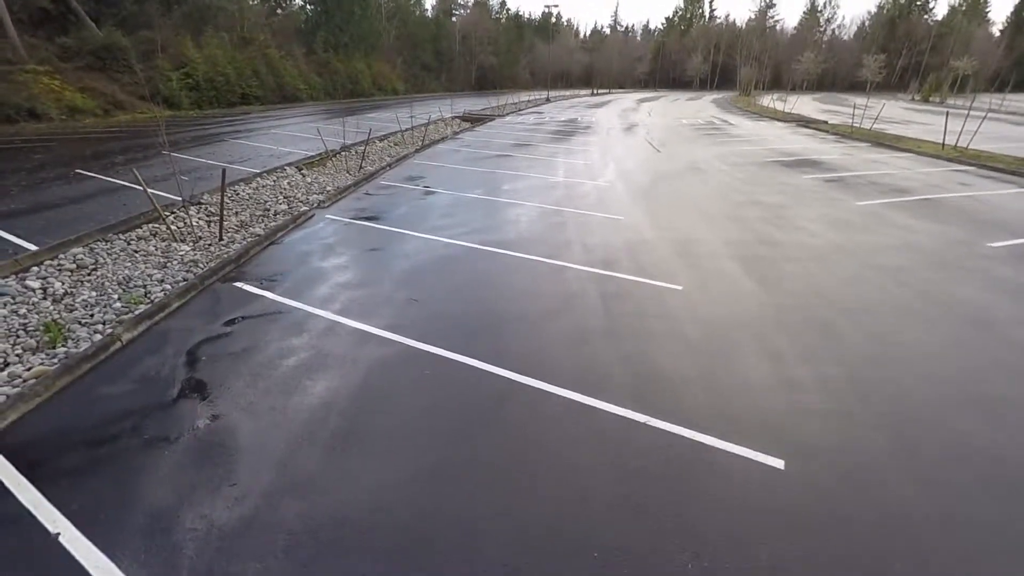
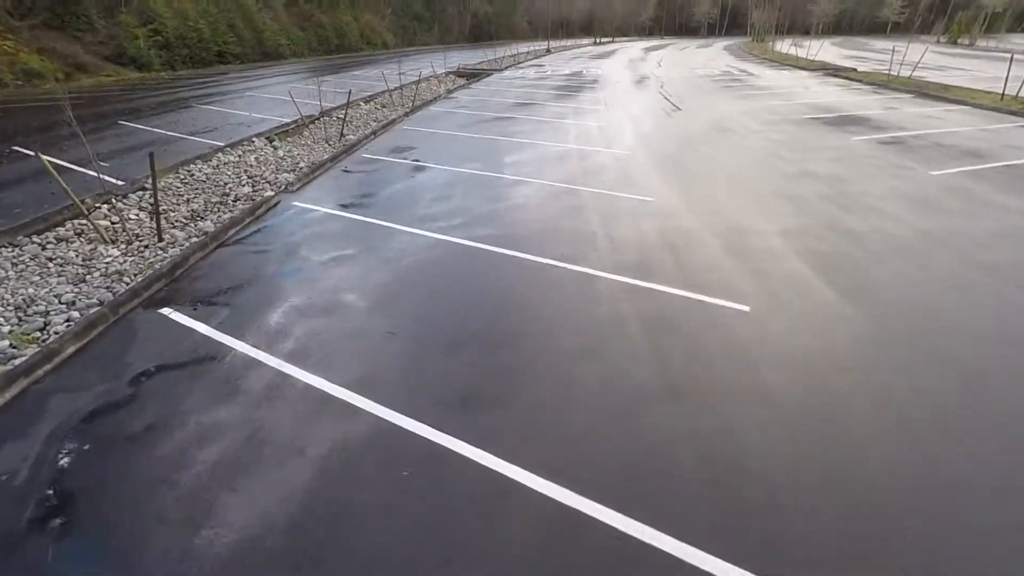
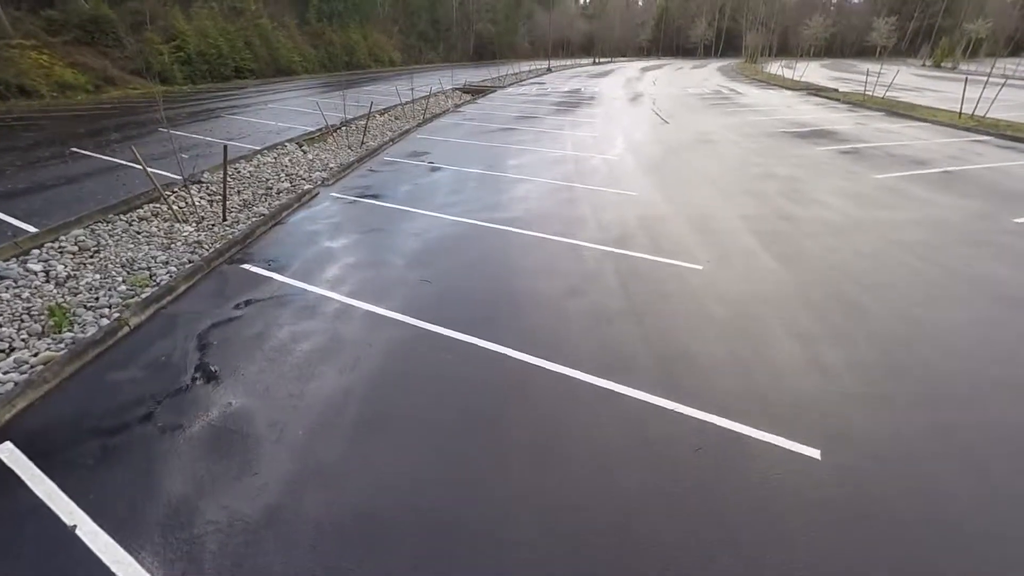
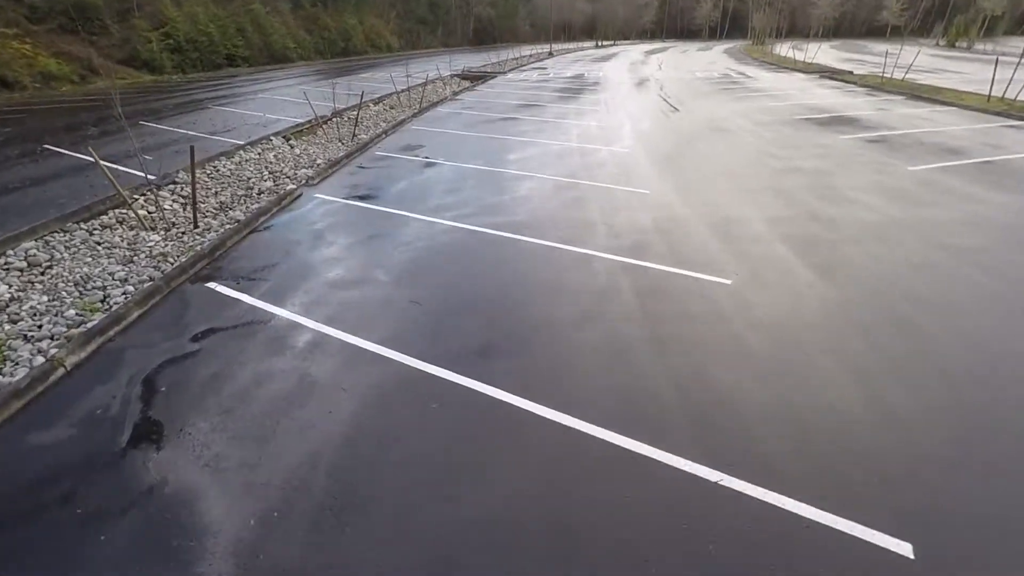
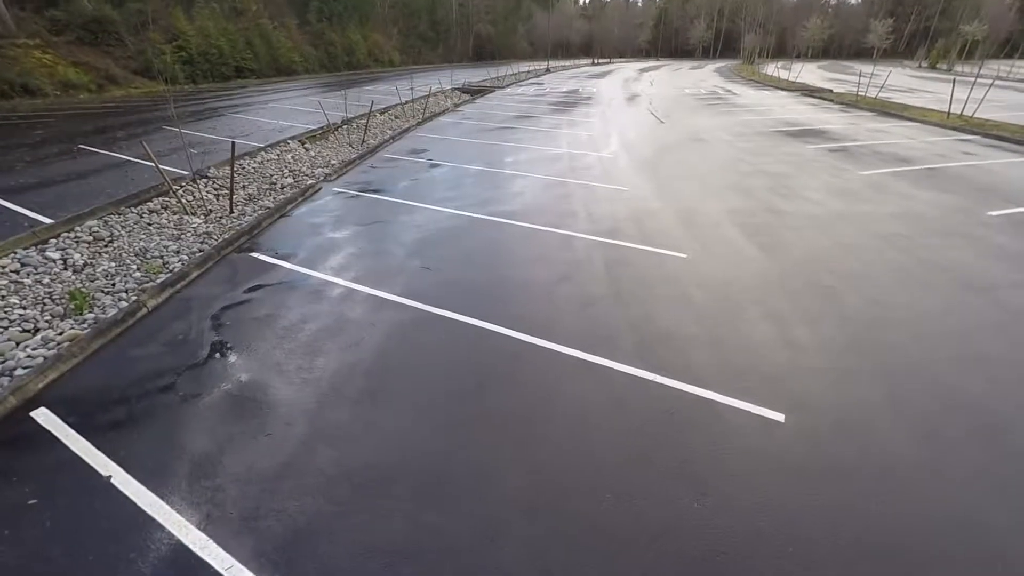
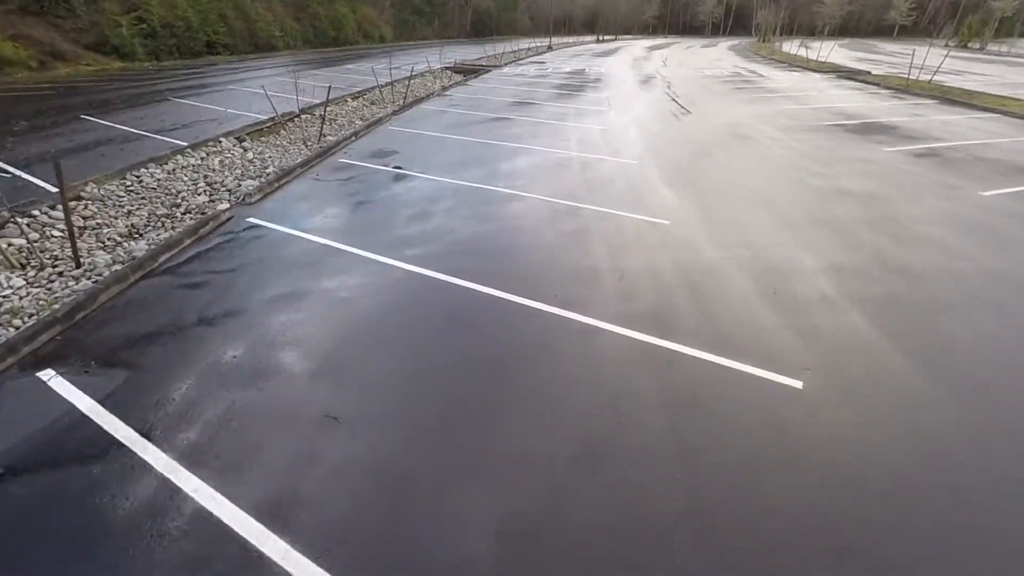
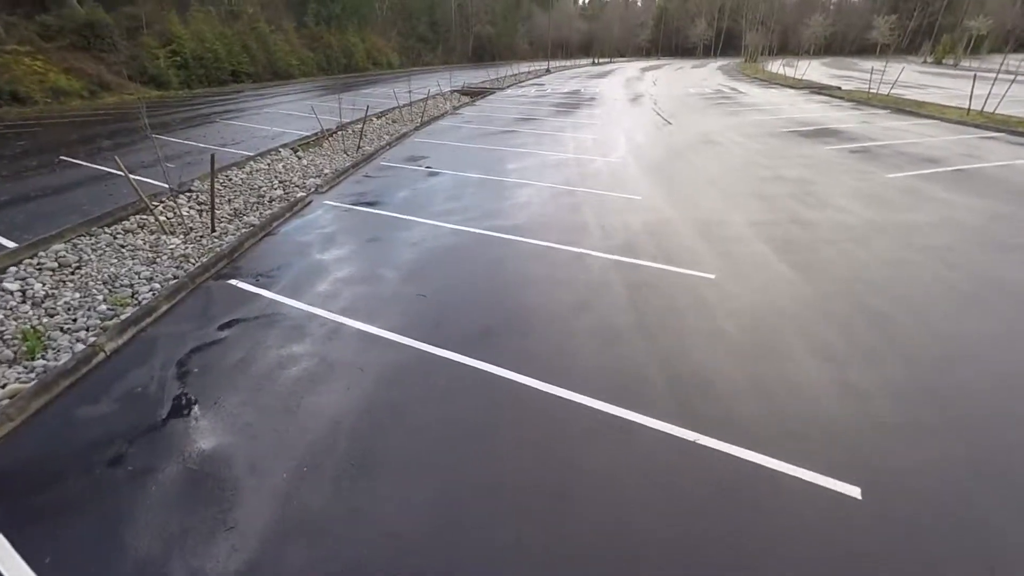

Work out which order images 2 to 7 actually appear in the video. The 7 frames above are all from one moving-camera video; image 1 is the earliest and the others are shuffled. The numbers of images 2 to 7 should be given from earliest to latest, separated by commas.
5, 3, 7, 4, 2, 6
